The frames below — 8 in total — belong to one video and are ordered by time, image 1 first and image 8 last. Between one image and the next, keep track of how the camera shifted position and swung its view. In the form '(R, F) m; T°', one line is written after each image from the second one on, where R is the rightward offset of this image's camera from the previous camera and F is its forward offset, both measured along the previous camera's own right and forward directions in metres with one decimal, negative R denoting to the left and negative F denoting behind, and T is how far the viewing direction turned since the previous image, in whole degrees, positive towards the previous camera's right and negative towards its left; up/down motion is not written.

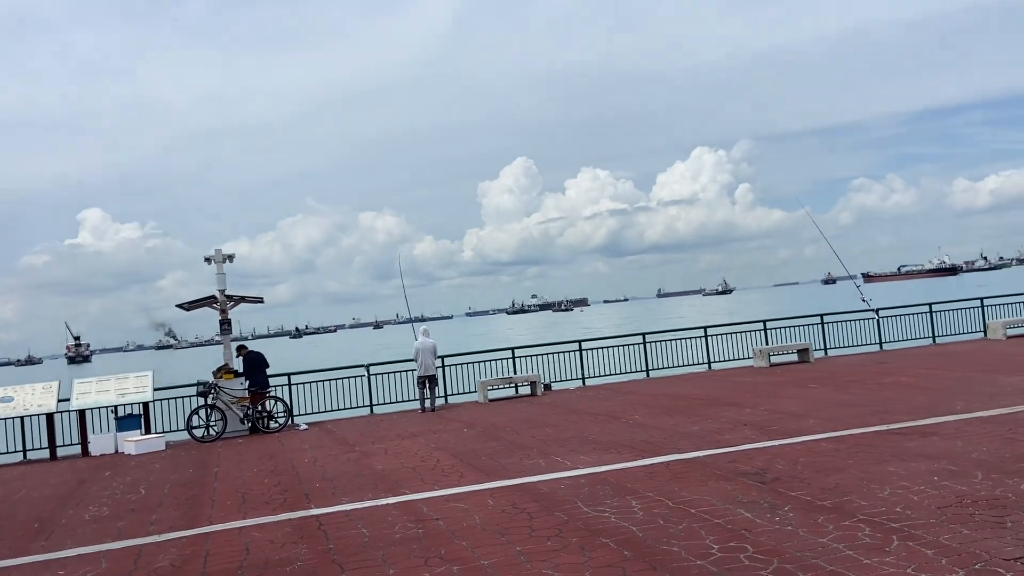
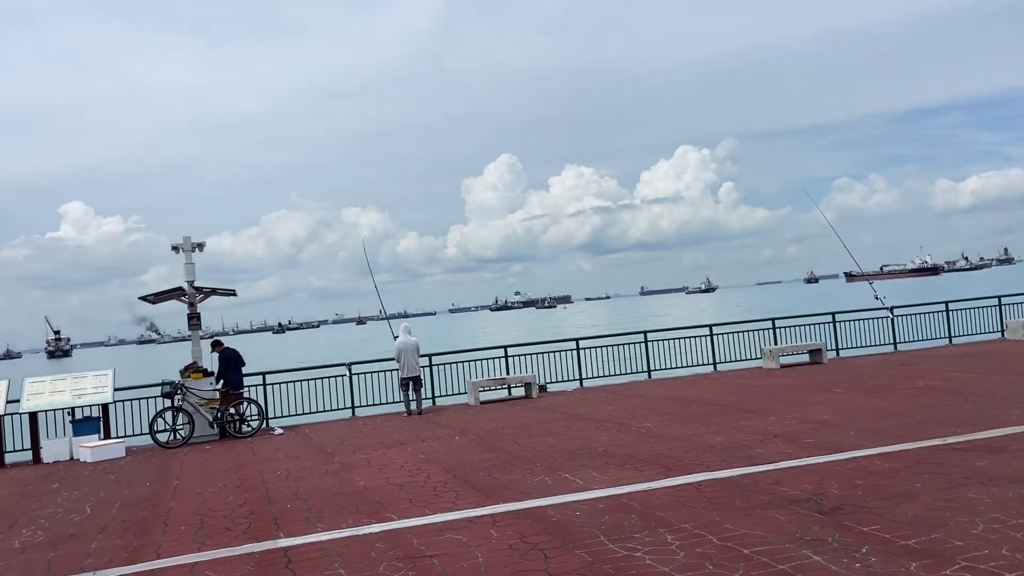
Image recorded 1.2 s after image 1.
(-0.2, +1.4) m; +1°
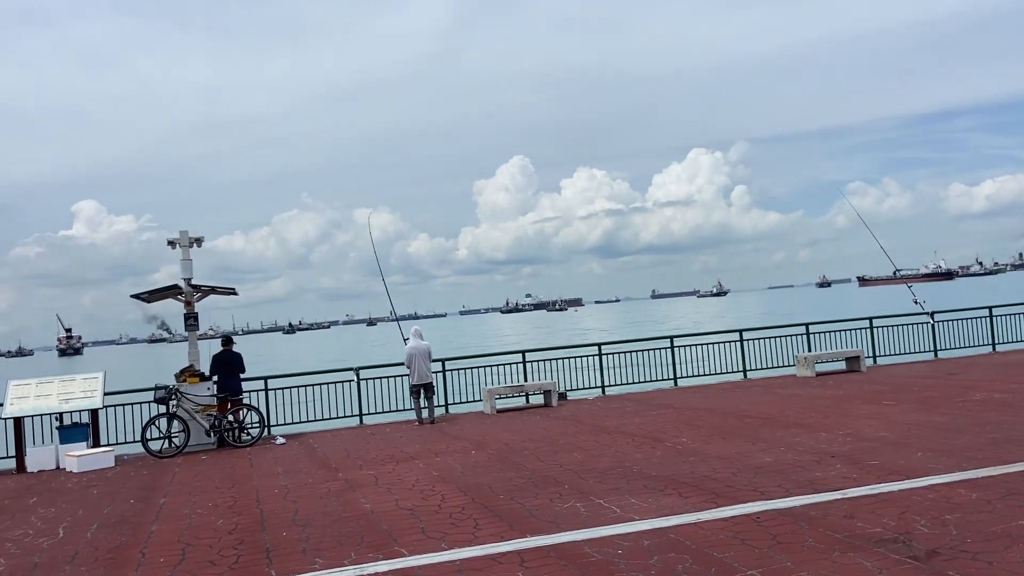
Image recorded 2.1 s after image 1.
(-0.2, +1.1) m; -1°
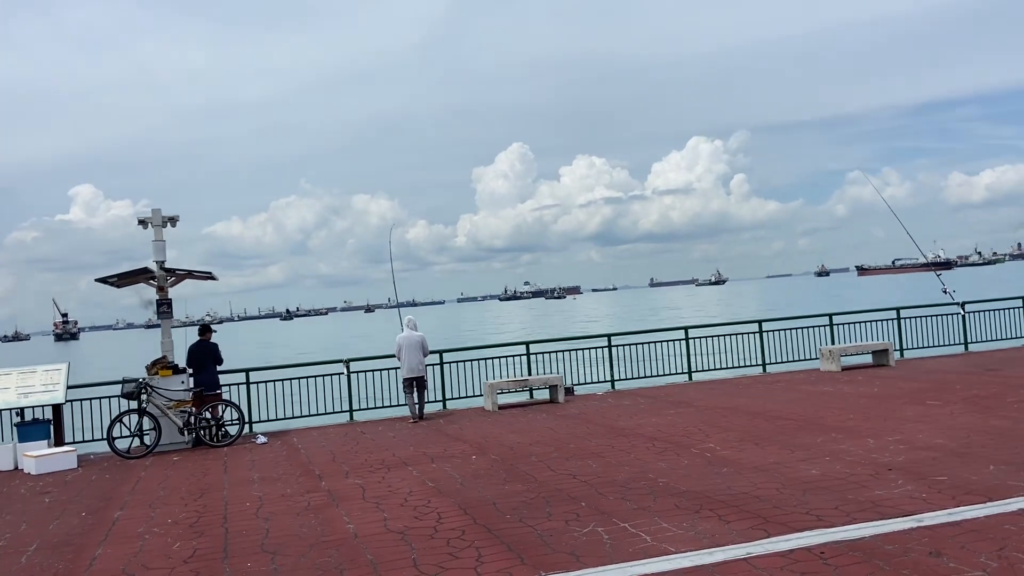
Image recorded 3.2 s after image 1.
(-0.1, +1.3) m; 0°
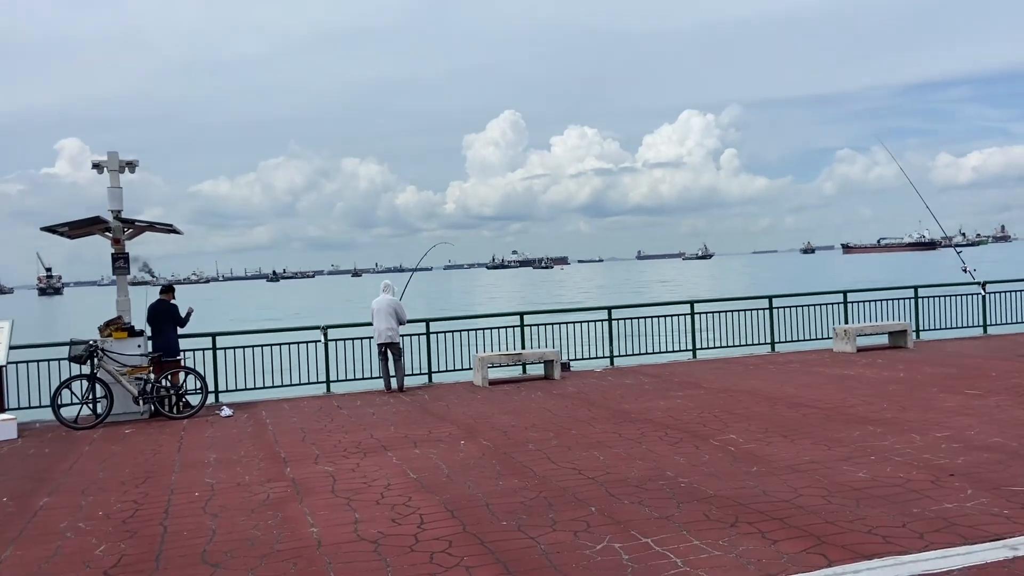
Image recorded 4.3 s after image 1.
(-0.1, +1.3) m; +1°
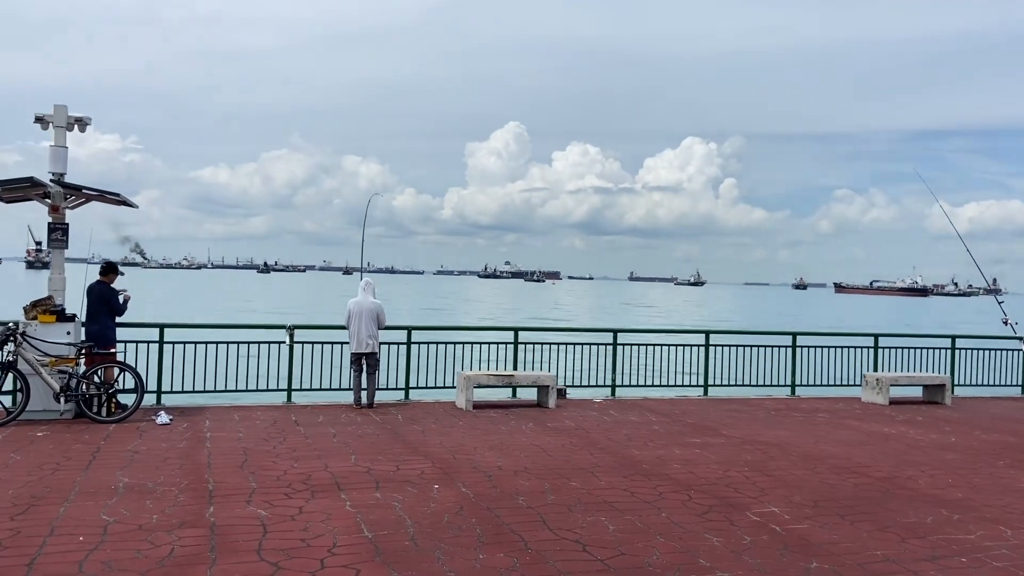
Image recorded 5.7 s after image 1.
(-0.1, +1.7) m; +1°
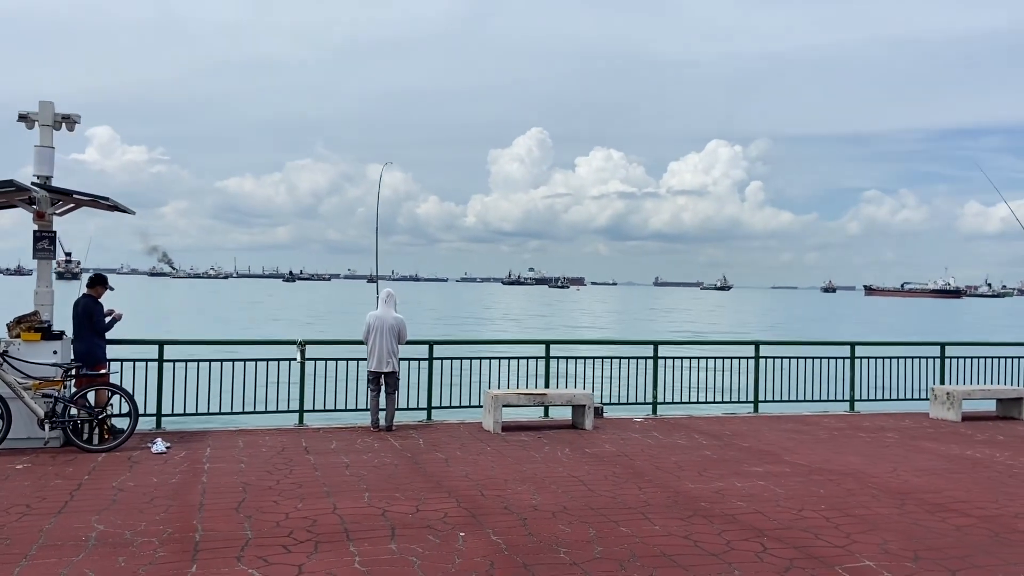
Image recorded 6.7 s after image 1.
(-0.1, +1.1) m; -2°
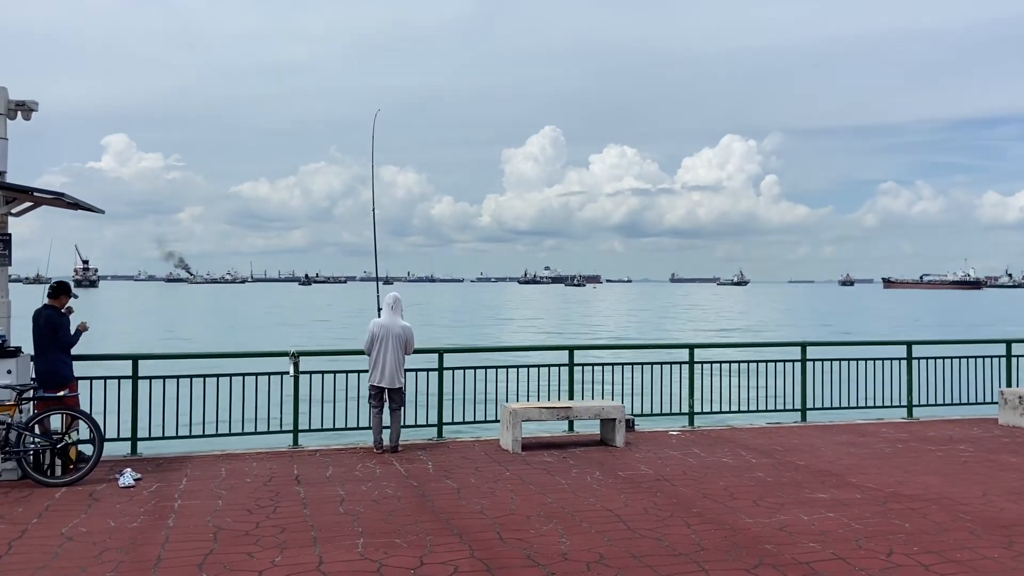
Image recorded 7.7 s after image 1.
(0.0, +1.3) m; -1°
